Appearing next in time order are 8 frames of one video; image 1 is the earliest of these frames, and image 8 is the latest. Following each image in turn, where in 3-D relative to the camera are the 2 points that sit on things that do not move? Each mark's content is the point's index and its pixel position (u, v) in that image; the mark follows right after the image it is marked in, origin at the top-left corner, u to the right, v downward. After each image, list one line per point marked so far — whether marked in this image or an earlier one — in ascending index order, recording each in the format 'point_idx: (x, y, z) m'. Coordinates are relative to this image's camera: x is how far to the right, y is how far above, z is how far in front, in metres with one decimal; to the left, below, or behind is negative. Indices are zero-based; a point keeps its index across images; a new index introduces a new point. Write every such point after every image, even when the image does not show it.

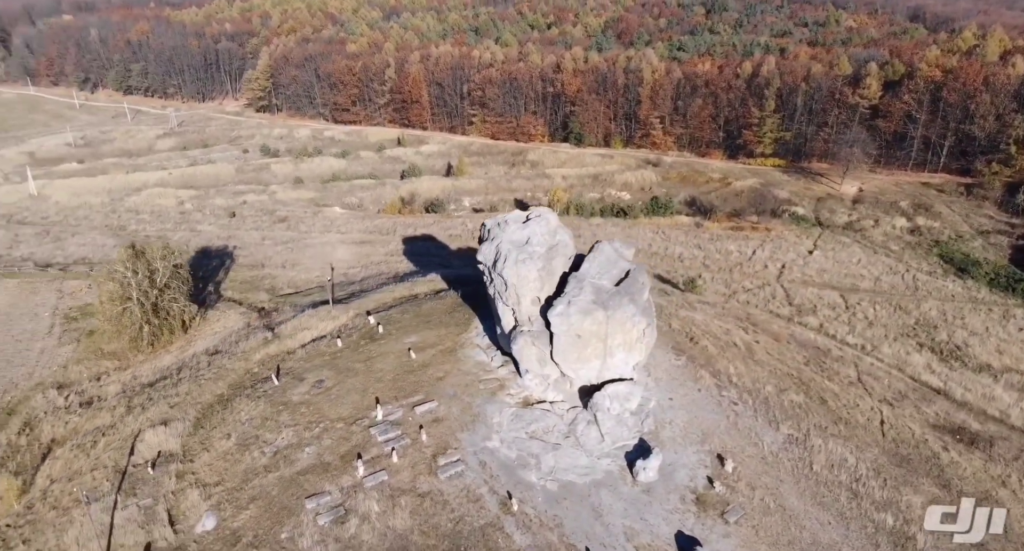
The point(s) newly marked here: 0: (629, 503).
0: (+3.3, -6.4, +17.6) m
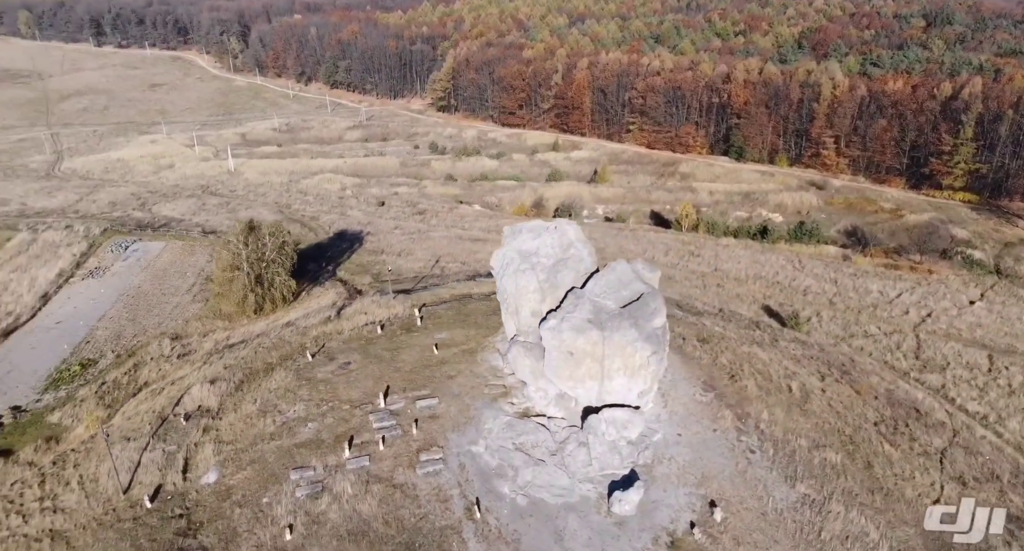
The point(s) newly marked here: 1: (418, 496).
0: (+2.2, -6.9, +16.6) m
1: (-2.9, -6.5, +18.3) m
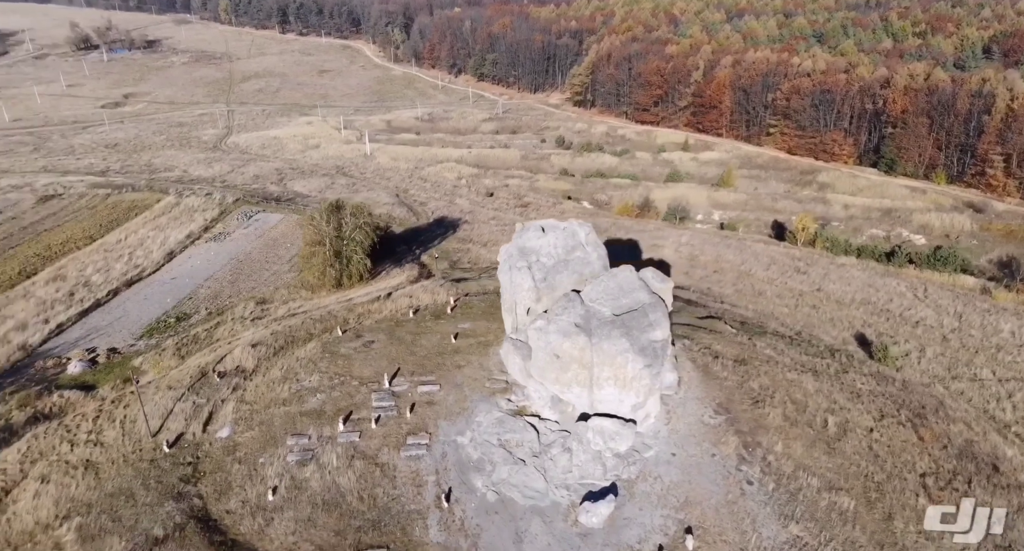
0: (+1.2, -6.9, +16.2) m
1: (-3.6, -6.1, +18.7) m
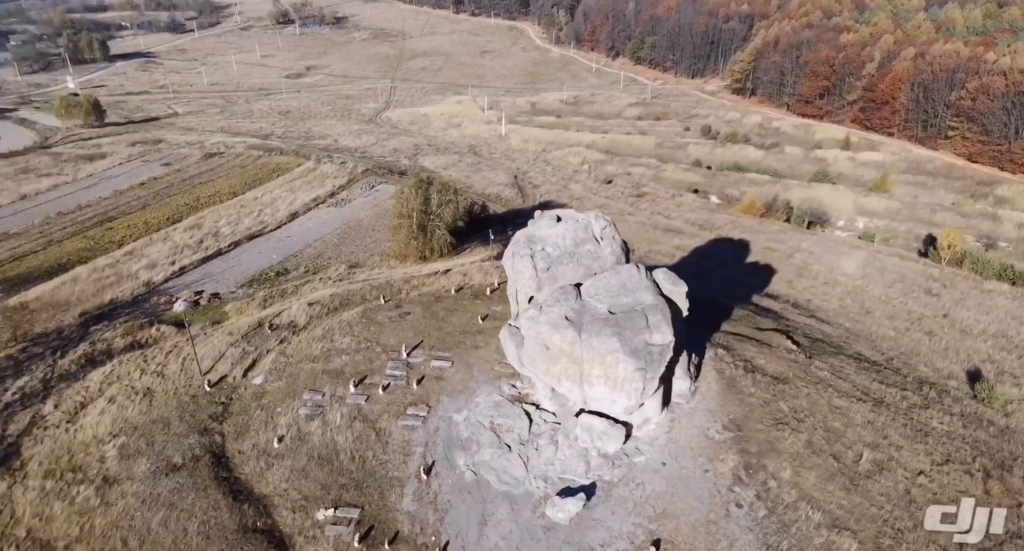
0: (+0.2, -6.7, +16.3) m
1: (-3.9, -5.3, +19.5) m
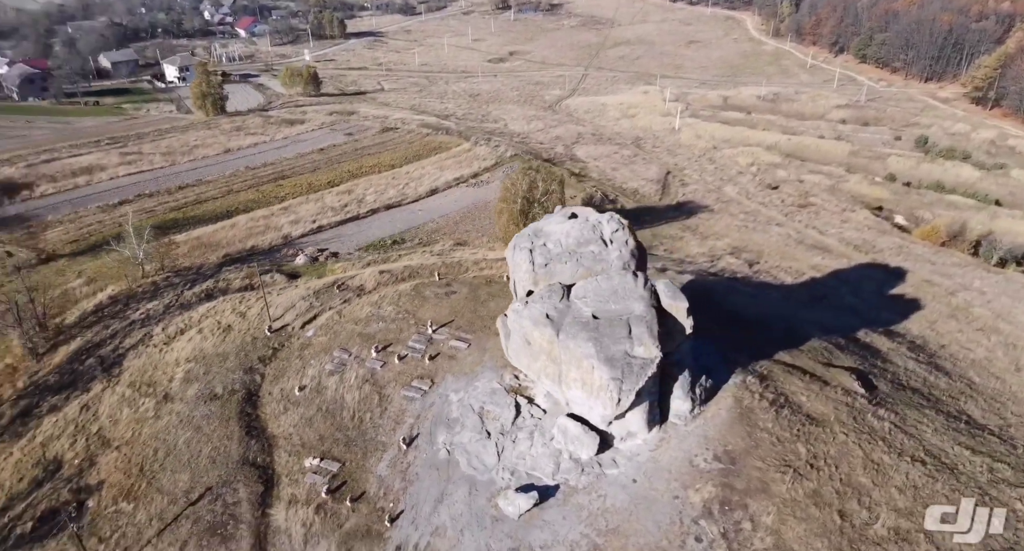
0: (-1.1, -6.4, +16.6) m
1: (-4.2, -4.4, +20.6) m
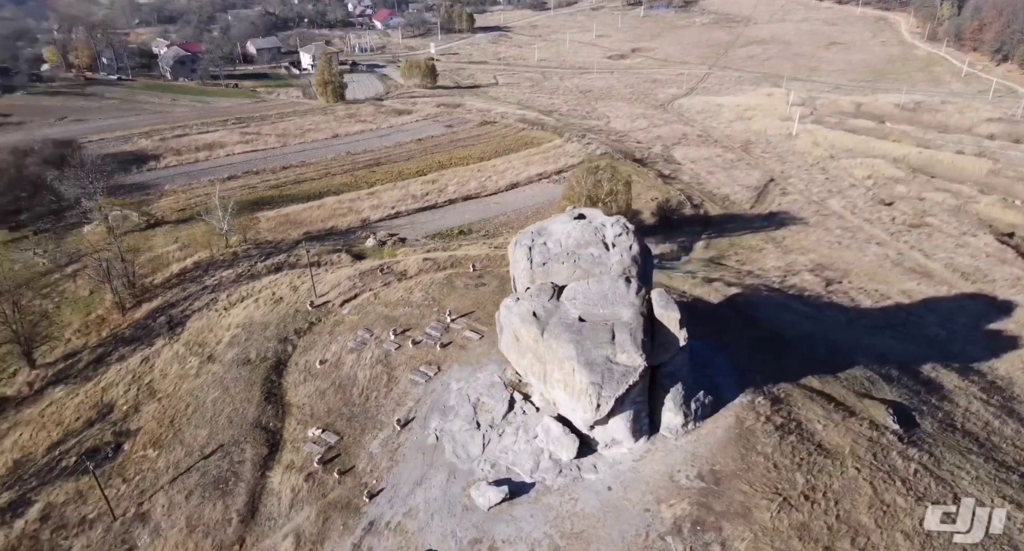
0: (-1.8, -6.1, +17.0) m
1: (-4.2, -4.0, +21.4) m
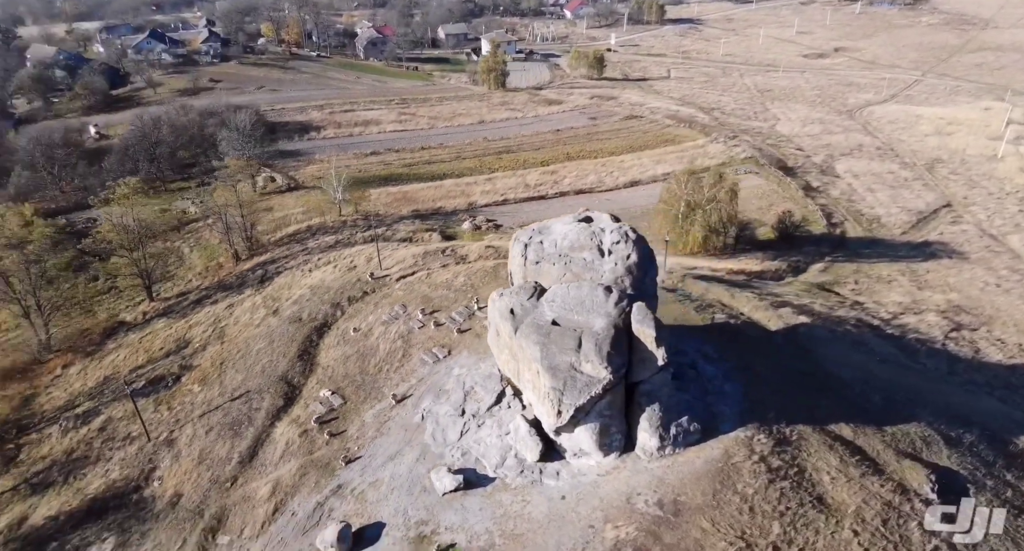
0: (-2.9, -5.7, +17.6) m
1: (-4.0, -3.3, +22.3) m
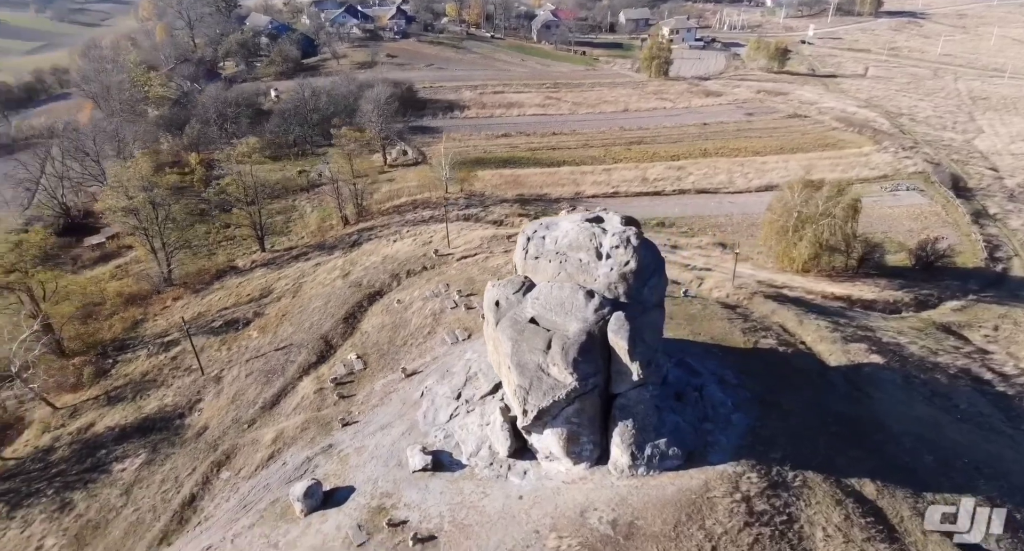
0: (-3.6, -5.1, +18.3) m
1: (-3.4, -2.5, +23.1) m
